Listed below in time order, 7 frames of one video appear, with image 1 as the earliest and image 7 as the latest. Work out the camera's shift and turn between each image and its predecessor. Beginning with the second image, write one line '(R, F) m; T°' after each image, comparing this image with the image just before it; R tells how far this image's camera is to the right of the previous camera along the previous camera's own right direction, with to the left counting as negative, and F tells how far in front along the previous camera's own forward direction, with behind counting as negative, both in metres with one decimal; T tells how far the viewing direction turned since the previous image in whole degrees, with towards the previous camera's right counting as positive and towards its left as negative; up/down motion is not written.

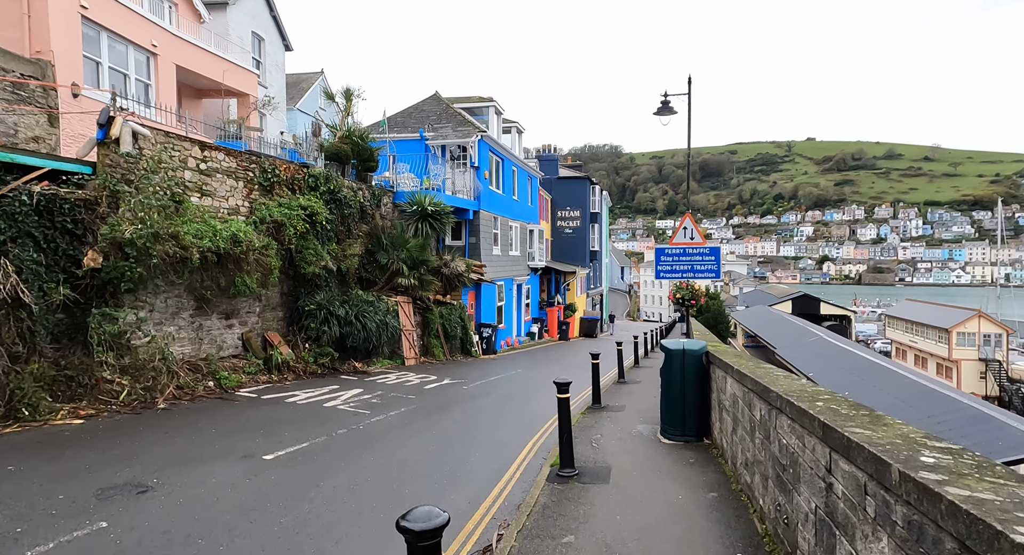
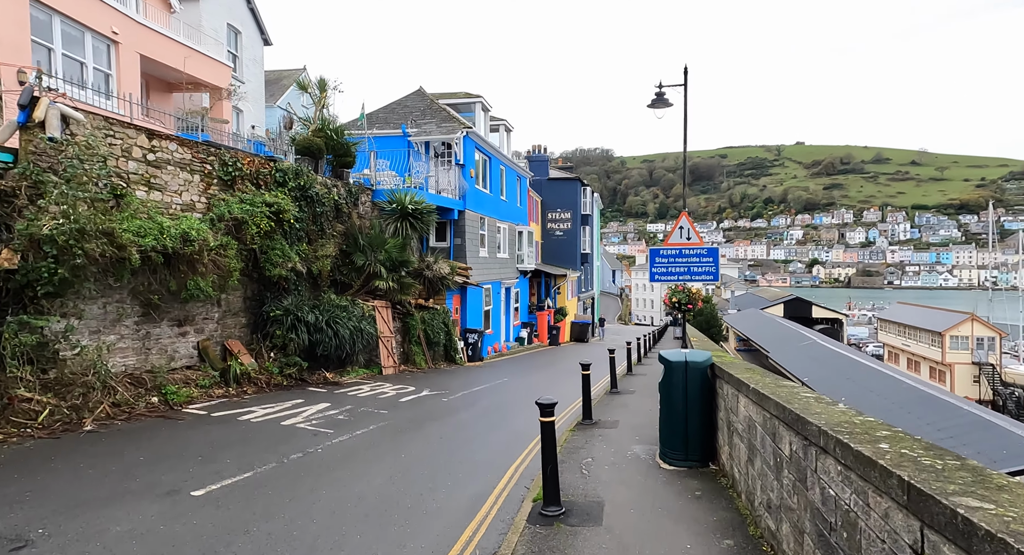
(+0.1, +1.0) m; +1°
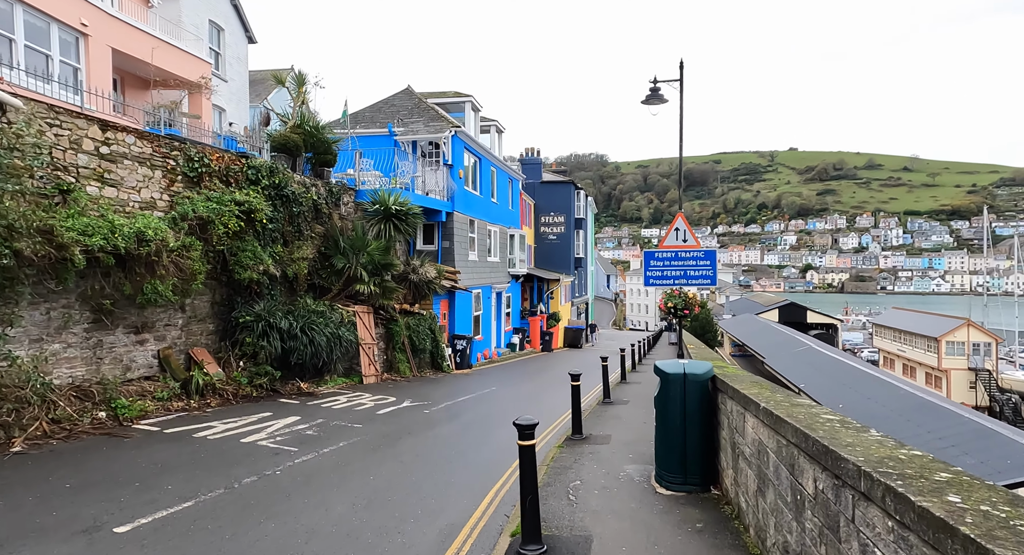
(+0.1, +0.7) m; 0°
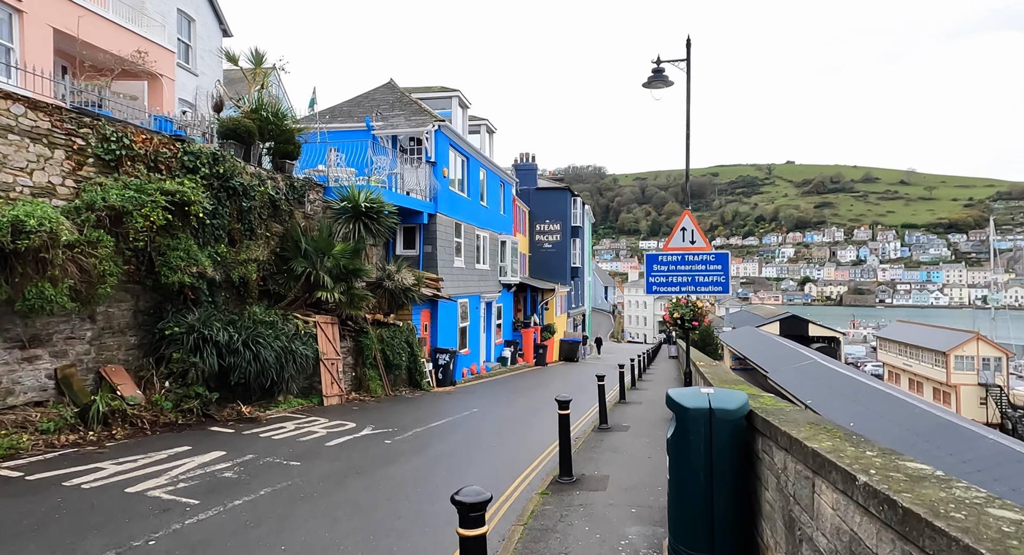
(+0.3, +1.8) m; 0°
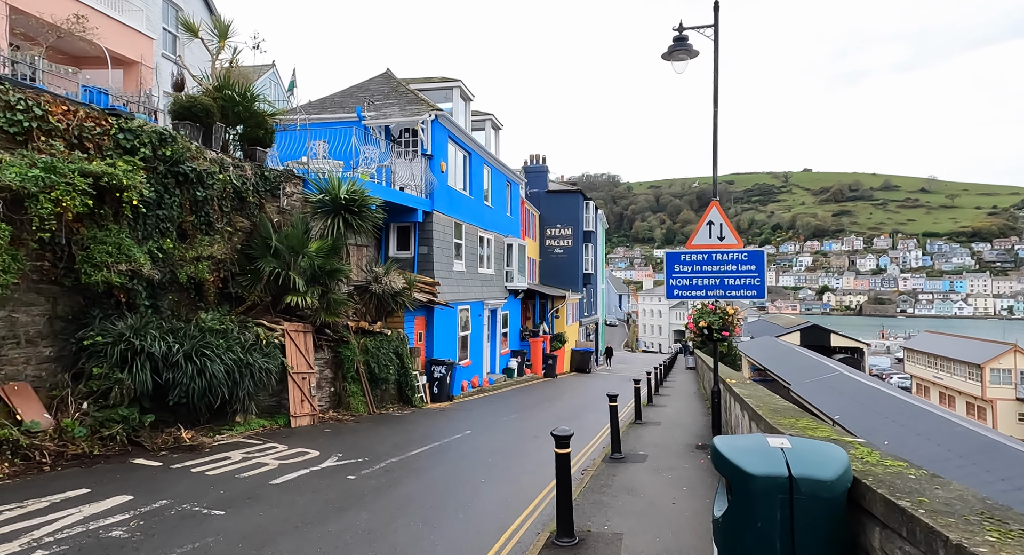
(+0.2, +1.8) m; -1°
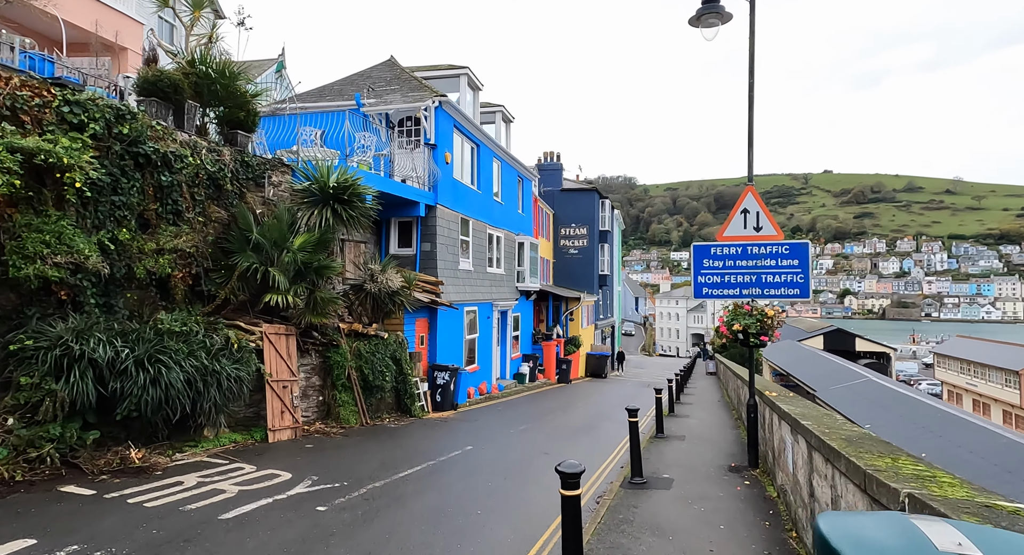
(+0.1, +1.3) m; -1°
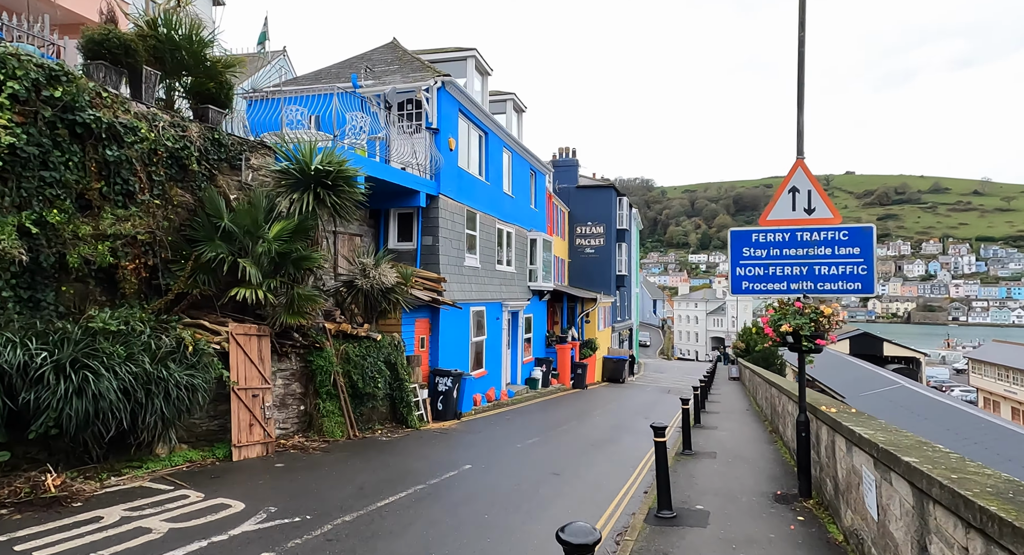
(+0.1, +1.4) m; -1°
